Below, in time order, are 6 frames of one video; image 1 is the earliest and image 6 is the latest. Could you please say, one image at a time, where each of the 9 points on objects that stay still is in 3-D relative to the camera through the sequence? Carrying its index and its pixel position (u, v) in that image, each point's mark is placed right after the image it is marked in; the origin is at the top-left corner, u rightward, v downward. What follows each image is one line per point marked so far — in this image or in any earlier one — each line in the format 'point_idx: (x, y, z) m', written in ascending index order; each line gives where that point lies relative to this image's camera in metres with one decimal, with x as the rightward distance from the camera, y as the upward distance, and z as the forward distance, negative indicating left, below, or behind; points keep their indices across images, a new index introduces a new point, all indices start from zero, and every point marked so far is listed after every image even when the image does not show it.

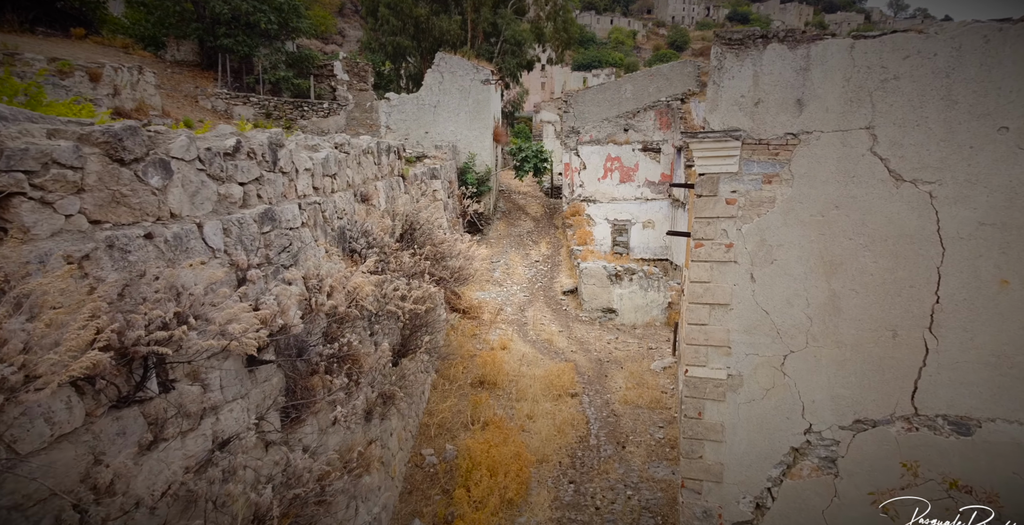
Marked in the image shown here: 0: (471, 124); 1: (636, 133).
0: (-0.9, +3.1, +13.4) m
1: (+2.9, +3.0, +13.7) m
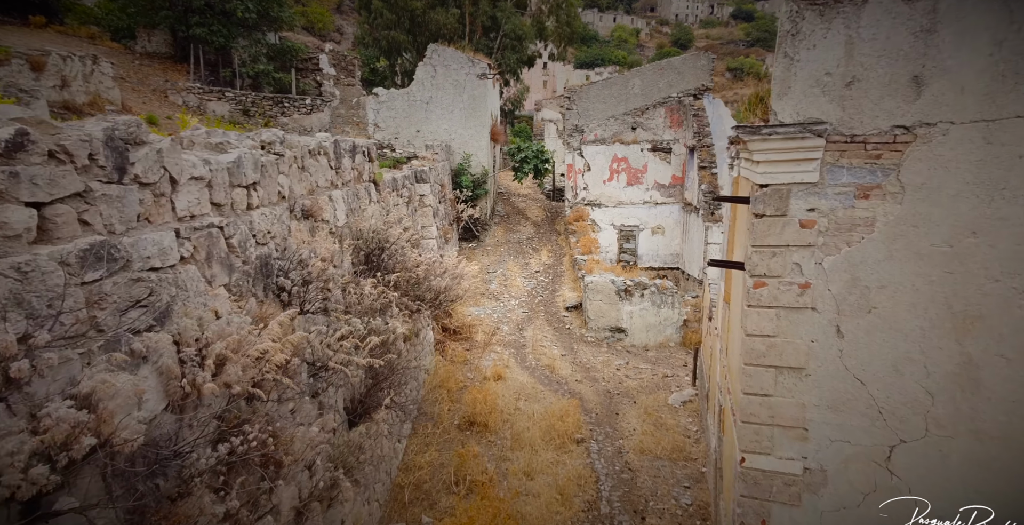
0: (-1.0, +2.9, +12.5) m
1: (+2.8, +2.8, +12.8) m
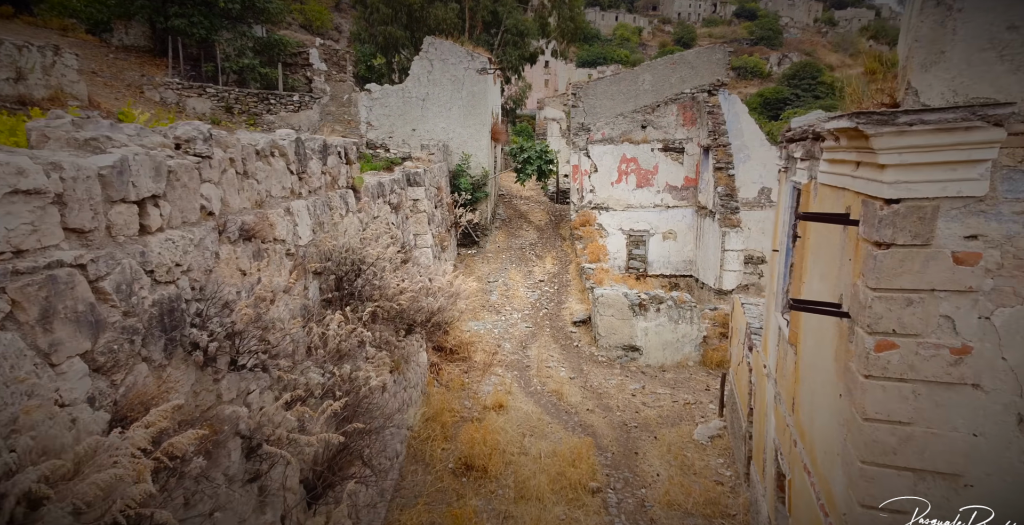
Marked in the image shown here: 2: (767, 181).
0: (-0.9, +2.7, +11.7) m
1: (+2.9, +2.6, +12.0) m
2: (+4.6, +1.5, +10.8) m
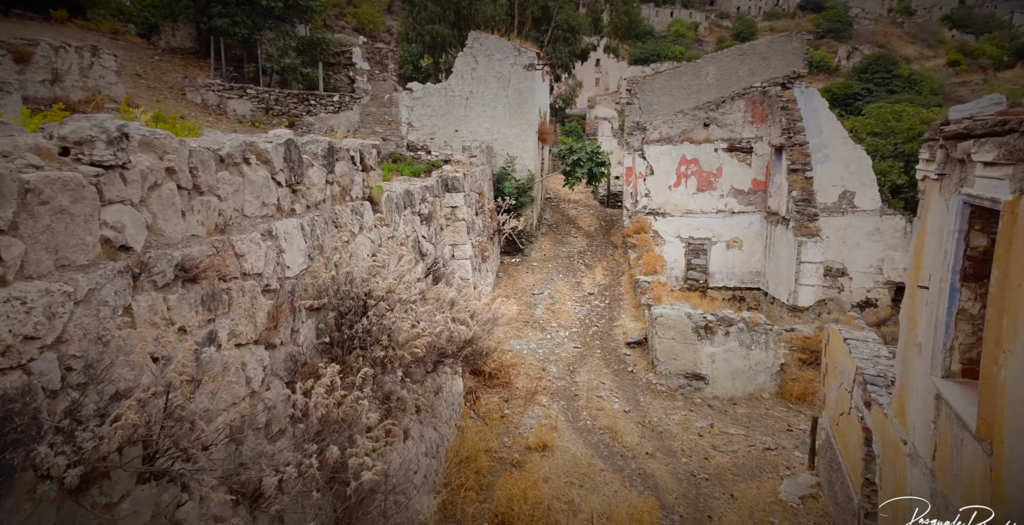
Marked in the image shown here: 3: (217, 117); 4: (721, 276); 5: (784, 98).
0: (0.0, +2.6, +11.0) m
1: (+3.8, +2.4, +11.0) m
2: (+5.4, +1.3, +9.7) m
3: (-4.9, +2.4, +9.9) m
4: (+3.9, -0.3, +11.1) m
5: (+4.8, +2.9, +10.5) m
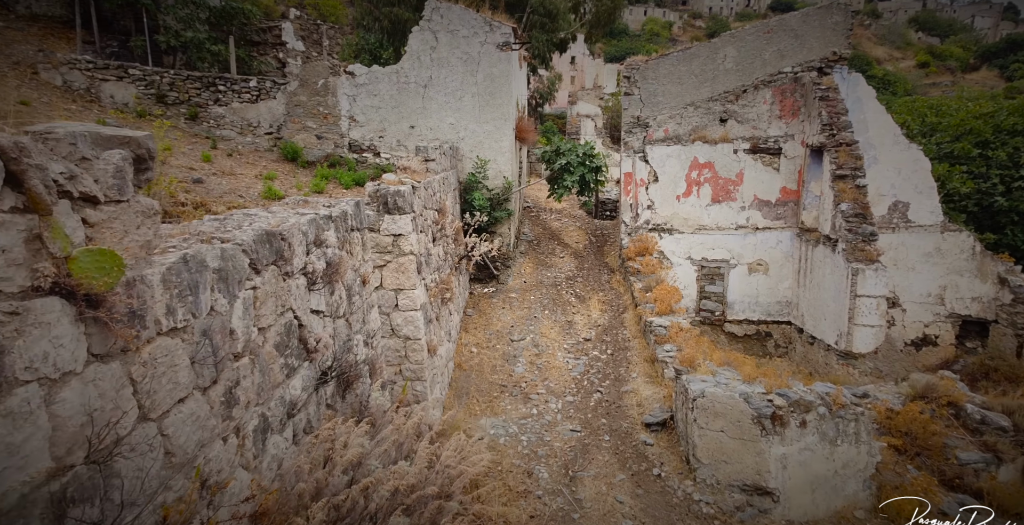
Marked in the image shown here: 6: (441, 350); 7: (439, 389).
0: (-0.4, +2.1, +8.7) m
1: (+3.4, +2.0, +8.9) m
2: (+5.0, +0.9, +7.6) m
3: (-5.2, +1.9, +7.3) m
4: (+3.5, -0.7, +9.0) m
5: (+4.3, +2.5, +8.4) m
6: (-0.7, -0.9, +6.0) m
7: (-0.7, -1.2, +5.6) m
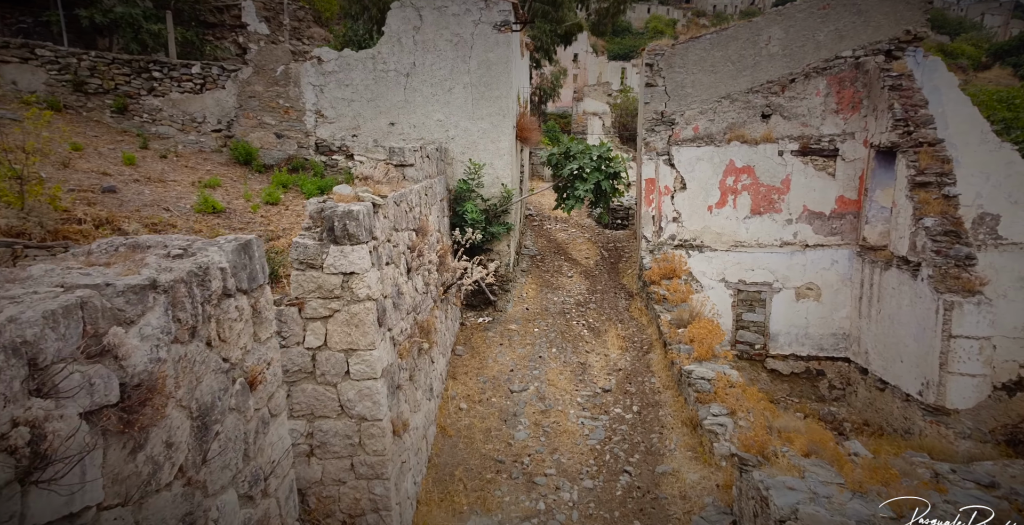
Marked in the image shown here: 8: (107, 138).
0: (-0.4, +1.8, +7.2) m
1: (+3.4, +1.7, +7.4) m
2: (+5.0, +0.6, +6.1) m
3: (-5.2, +1.6, +5.8) m
4: (+3.5, -1.0, +7.5) m
5: (+4.3, +2.2, +6.9) m
6: (-0.7, -1.2, +4.4) m
7: (-0.7, -1.5, +4.1) m
8: (-4.3, +1.4, +6.5) m
